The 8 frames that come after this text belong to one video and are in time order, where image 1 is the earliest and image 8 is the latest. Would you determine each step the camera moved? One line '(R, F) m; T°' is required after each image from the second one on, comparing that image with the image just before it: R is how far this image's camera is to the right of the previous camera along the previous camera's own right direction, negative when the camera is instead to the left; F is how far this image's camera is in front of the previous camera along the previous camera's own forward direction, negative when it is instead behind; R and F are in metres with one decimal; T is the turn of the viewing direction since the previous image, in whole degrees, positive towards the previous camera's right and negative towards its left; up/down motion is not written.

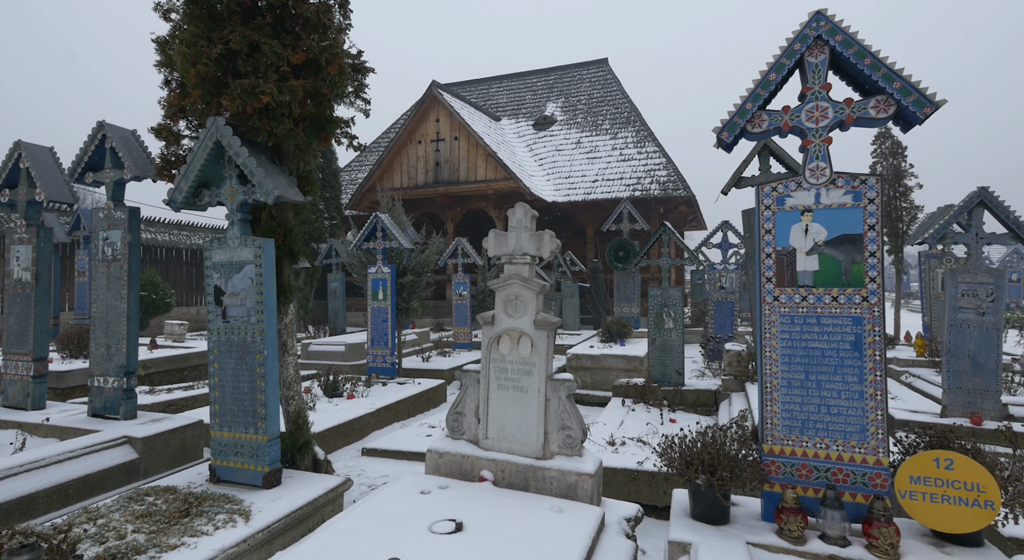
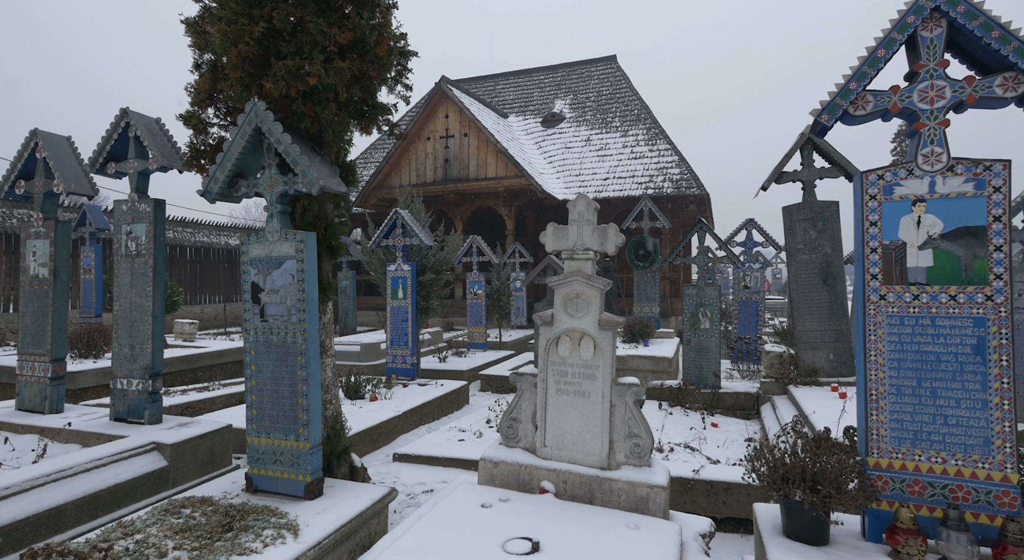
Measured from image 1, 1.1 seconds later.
(-0.5, +0.3) m; 0°
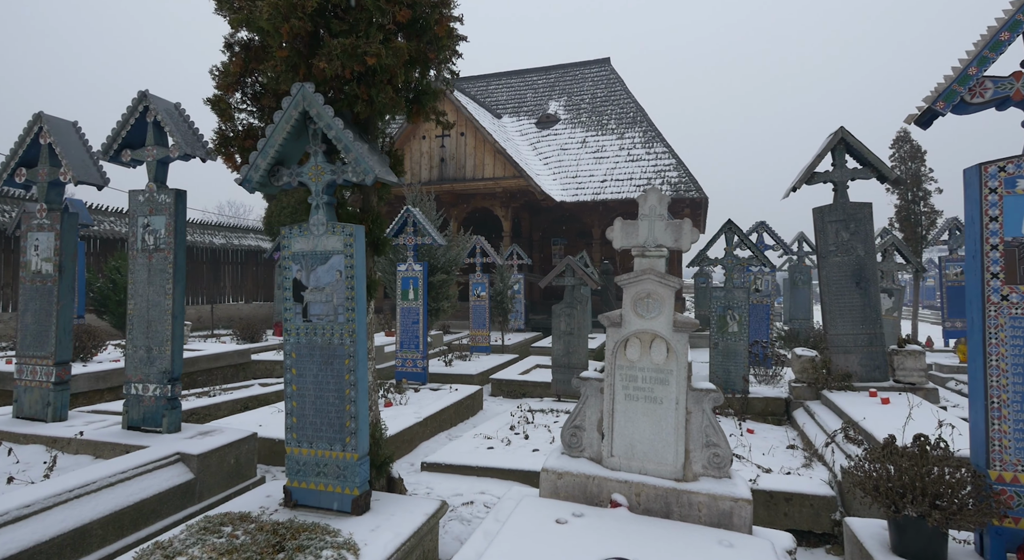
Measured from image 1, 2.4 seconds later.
(-0.6, +0.3) m; +2°
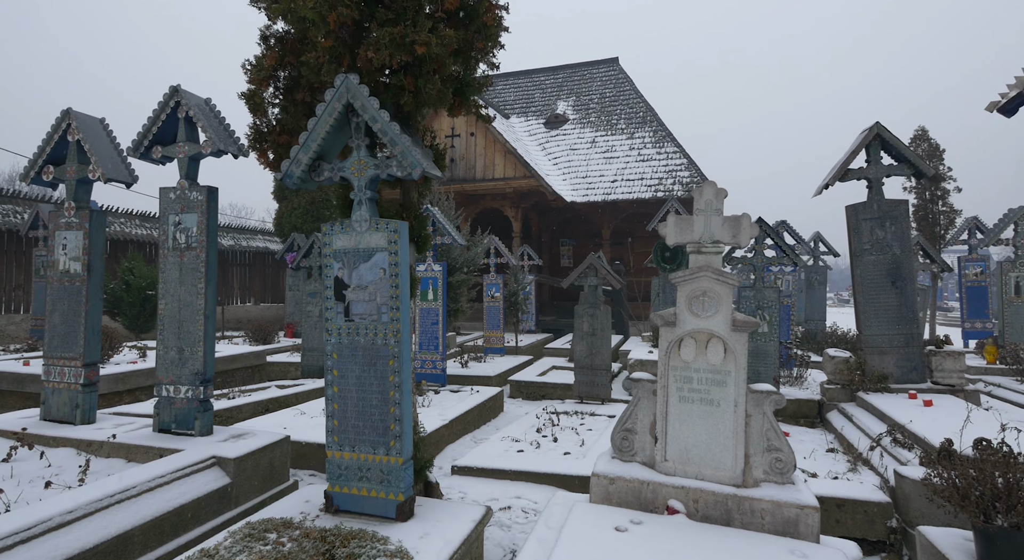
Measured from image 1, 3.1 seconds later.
(-0.3, +0.1) m; 0°
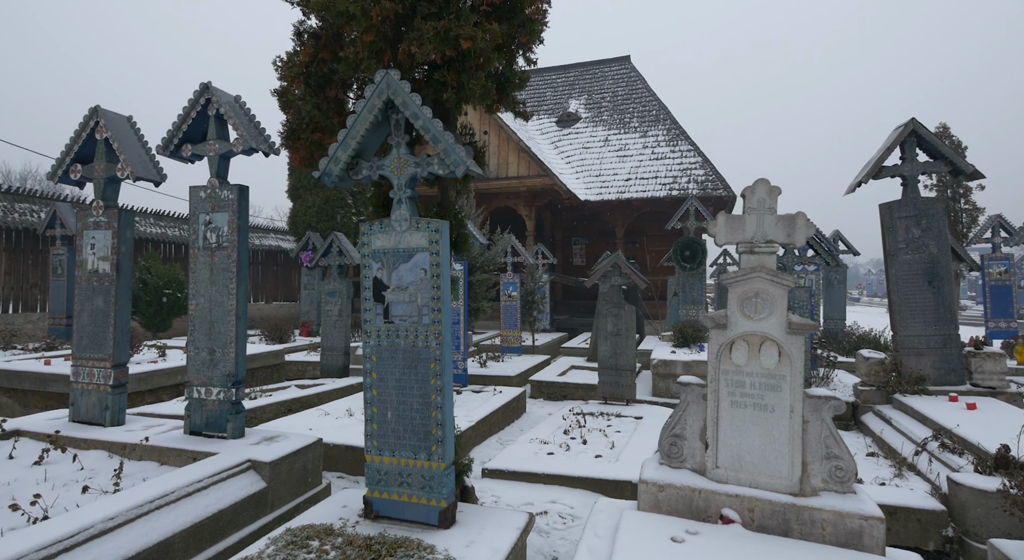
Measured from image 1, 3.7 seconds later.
(-0.3, +0.1) m; -1°
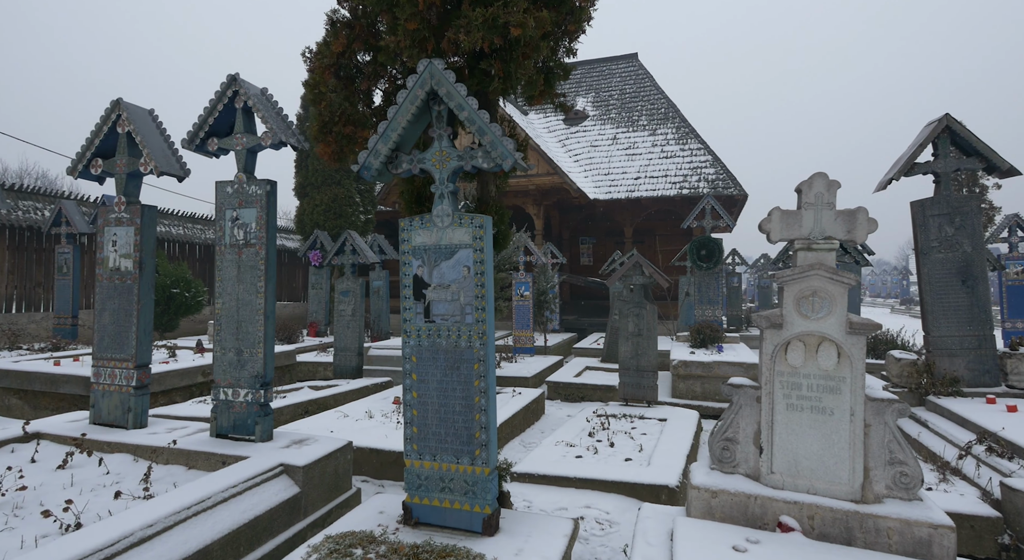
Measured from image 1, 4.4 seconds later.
(-0.3, +0.2) m; 0°
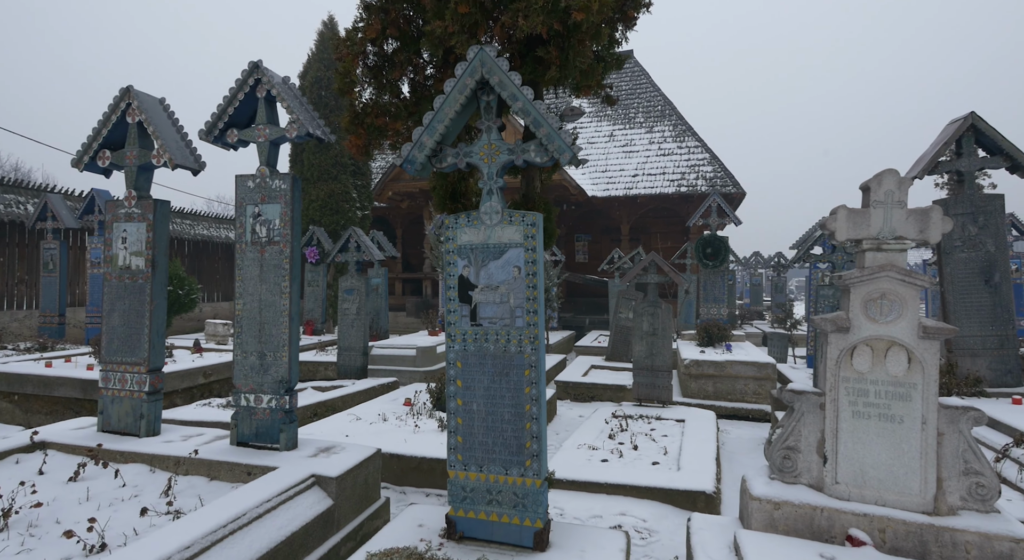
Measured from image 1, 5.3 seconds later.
(-0.4, +0.2) m; +1°
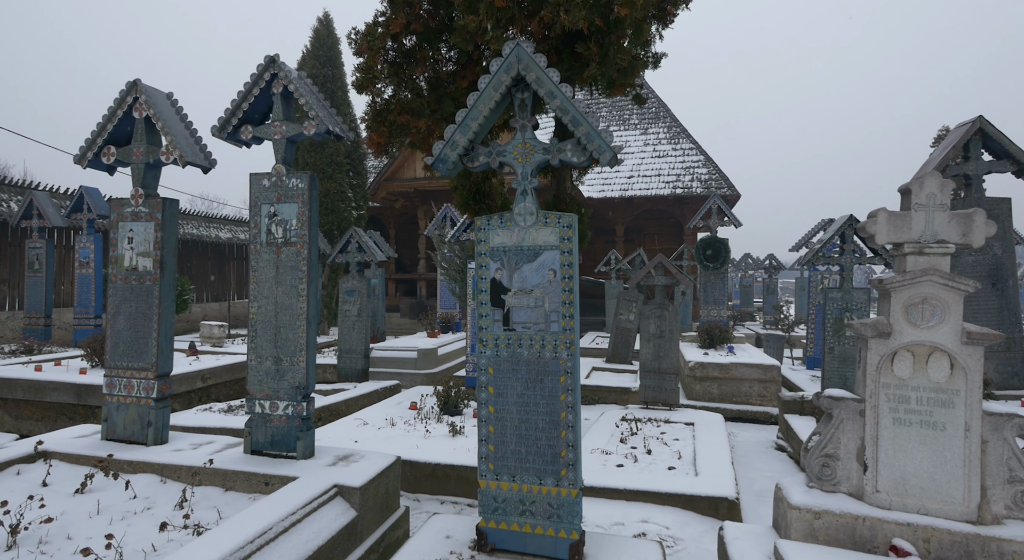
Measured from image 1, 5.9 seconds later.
(-0.3, +0.1) m; +1°
